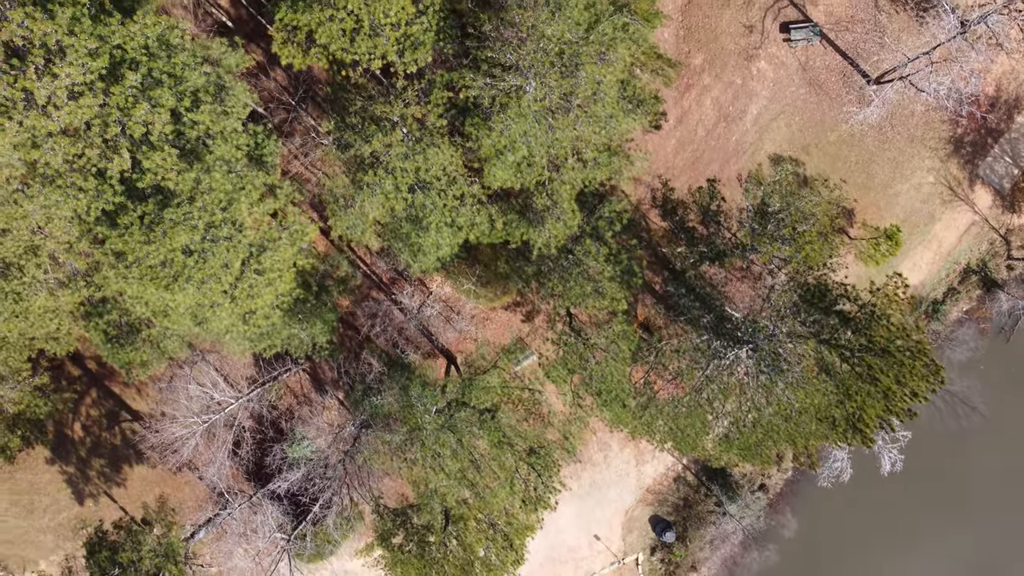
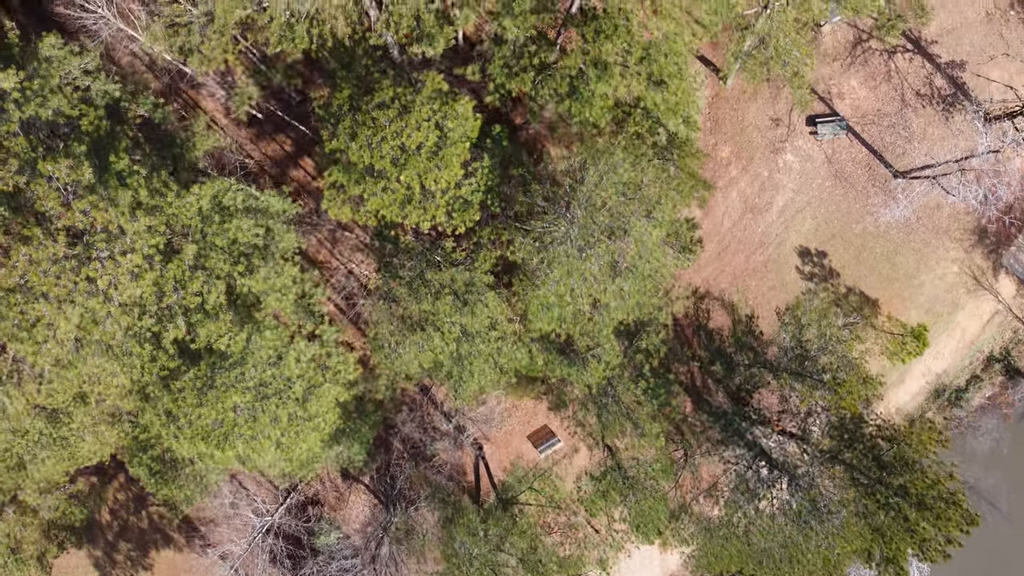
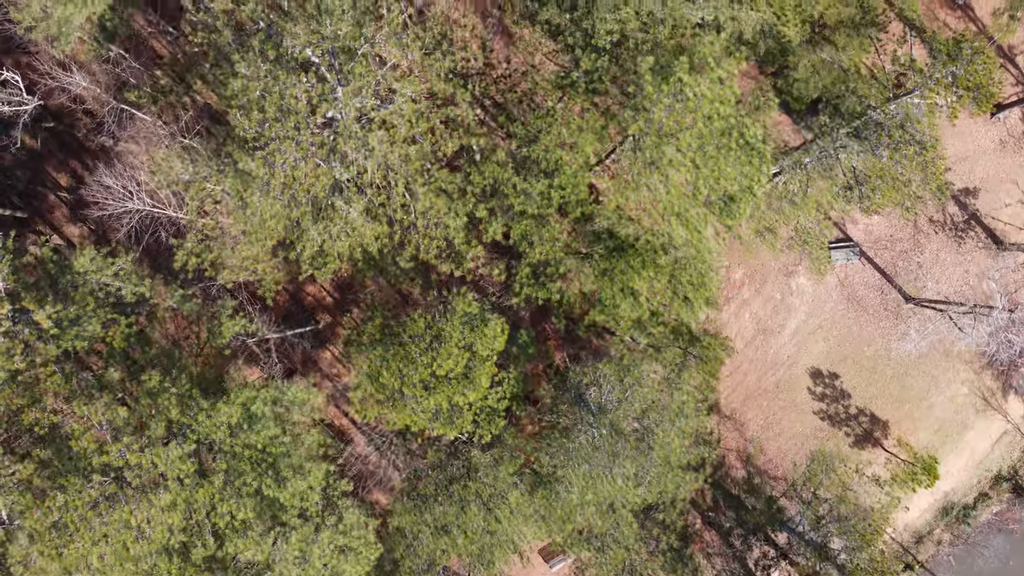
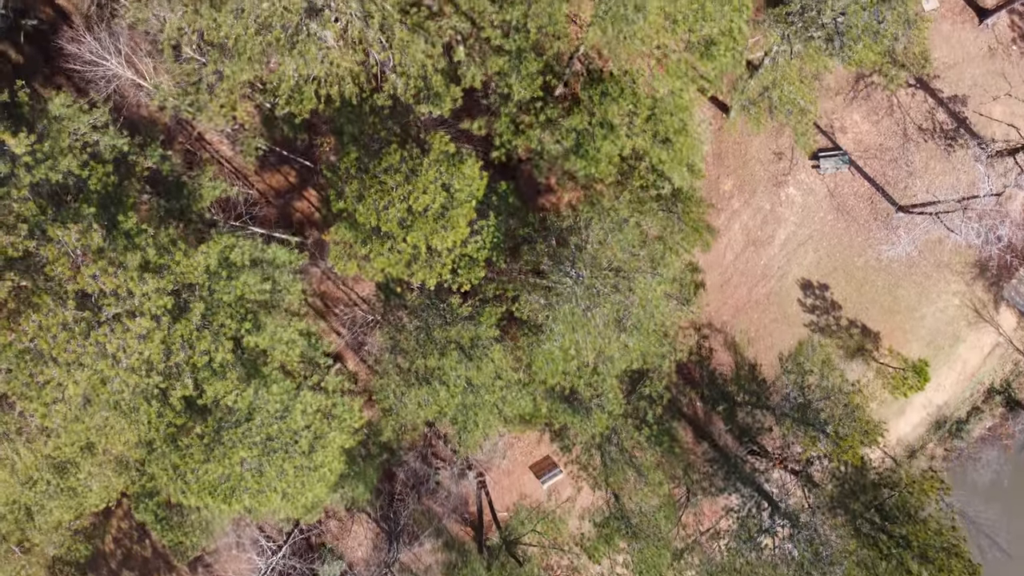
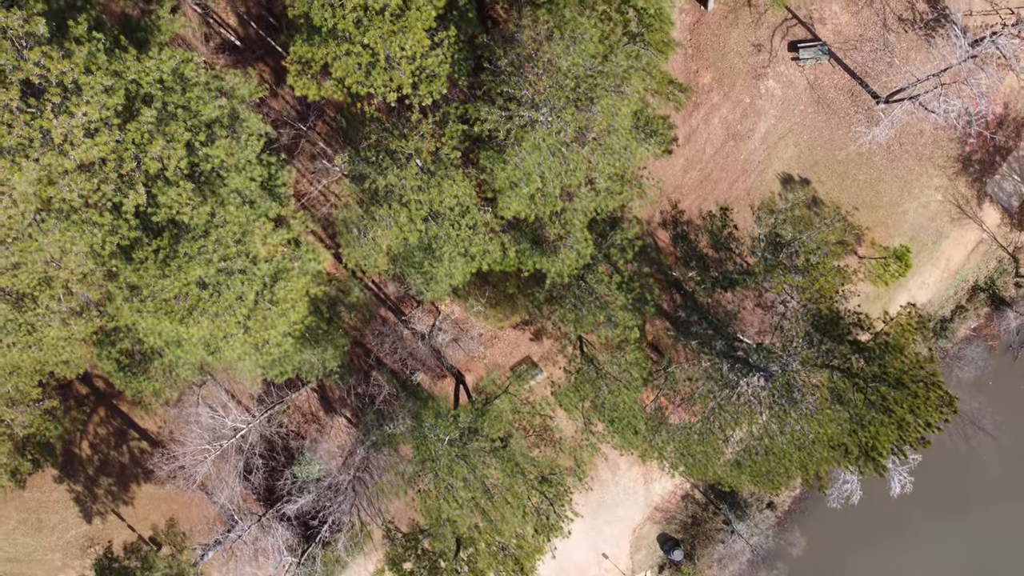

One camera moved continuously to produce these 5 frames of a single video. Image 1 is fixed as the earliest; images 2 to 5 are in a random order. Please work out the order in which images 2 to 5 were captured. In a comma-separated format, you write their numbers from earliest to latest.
5, 2, 4, 3
